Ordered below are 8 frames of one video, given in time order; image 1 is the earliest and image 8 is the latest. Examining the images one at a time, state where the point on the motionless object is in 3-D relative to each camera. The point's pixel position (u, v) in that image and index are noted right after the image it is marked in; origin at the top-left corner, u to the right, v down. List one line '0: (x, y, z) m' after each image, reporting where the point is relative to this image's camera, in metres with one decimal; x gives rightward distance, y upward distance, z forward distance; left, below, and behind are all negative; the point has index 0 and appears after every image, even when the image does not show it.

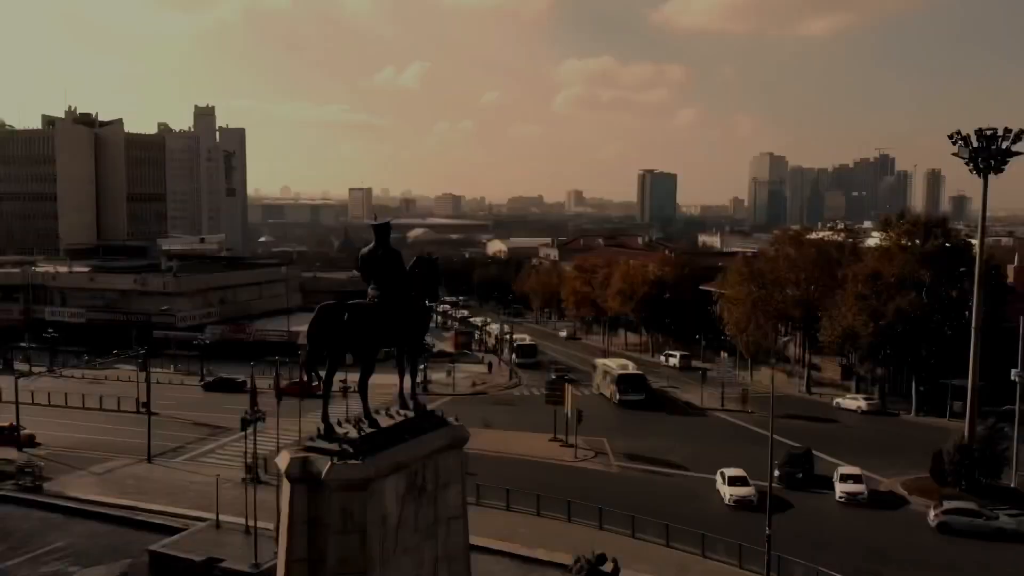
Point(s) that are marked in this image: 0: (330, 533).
0: (-3.4, -4.5, +18.8) m
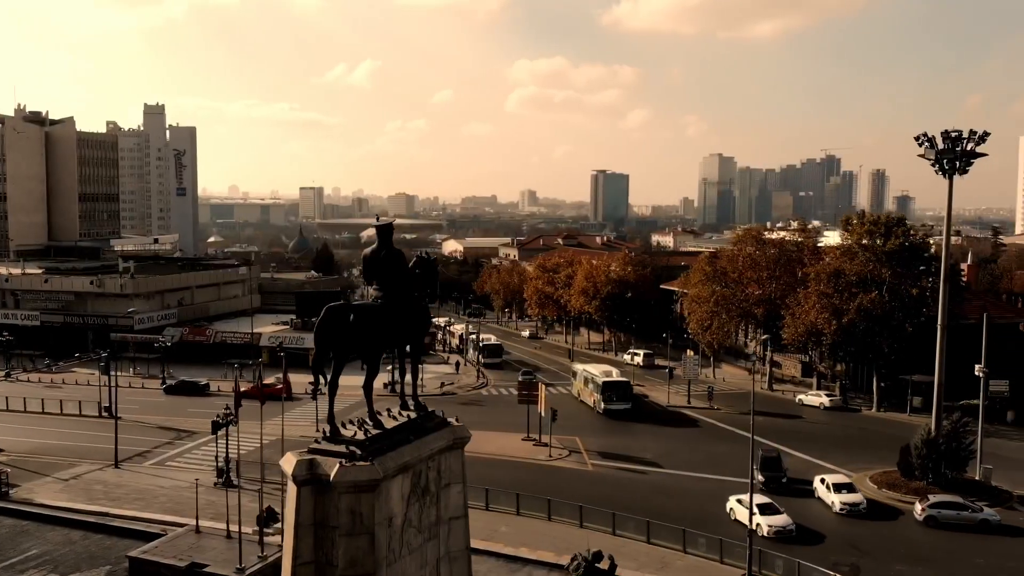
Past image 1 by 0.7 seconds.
0: (-3.2, -4.5, +18.7) m
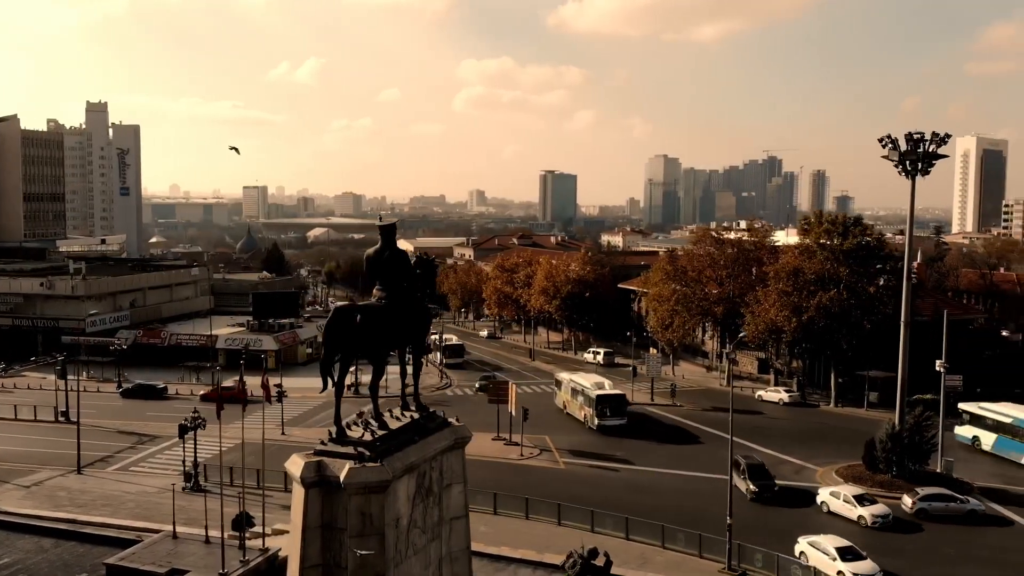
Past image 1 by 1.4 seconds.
0: (-3.0, -4.5, +18.6) m
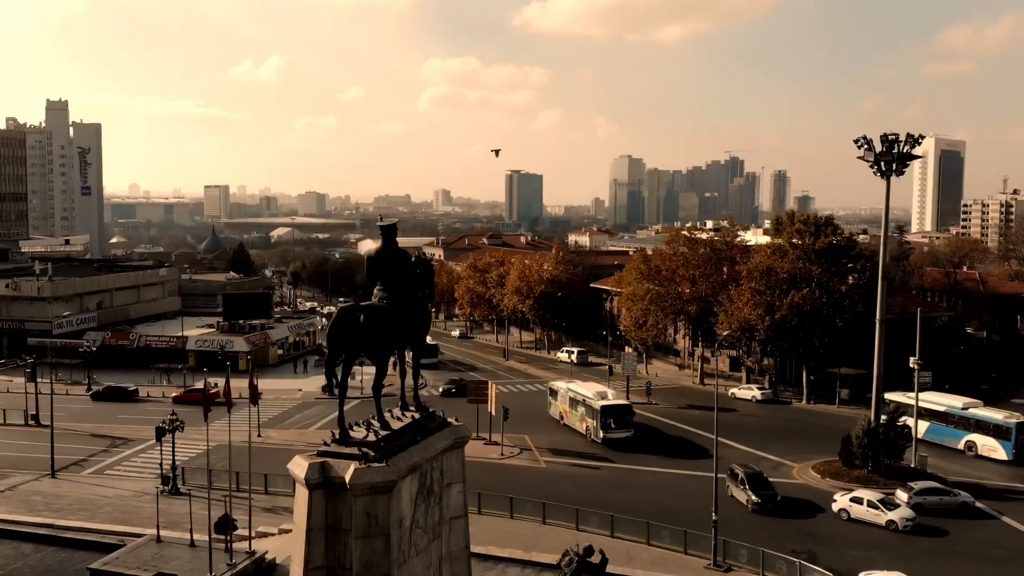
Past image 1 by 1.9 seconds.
0: (-2.9, -4.5, +18.6) m
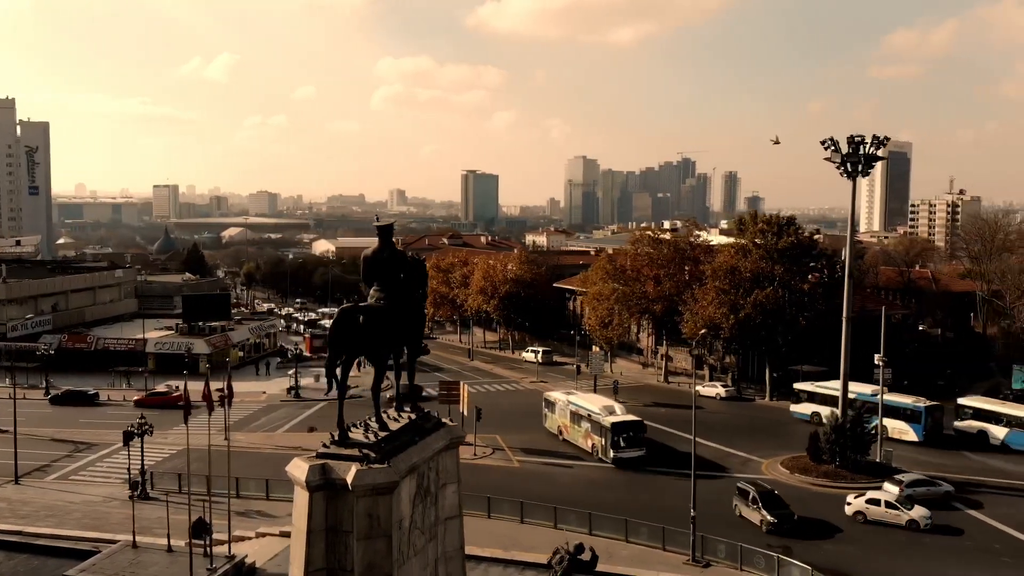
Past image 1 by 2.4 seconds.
0: (-2.9, -4.6, +18.5) m
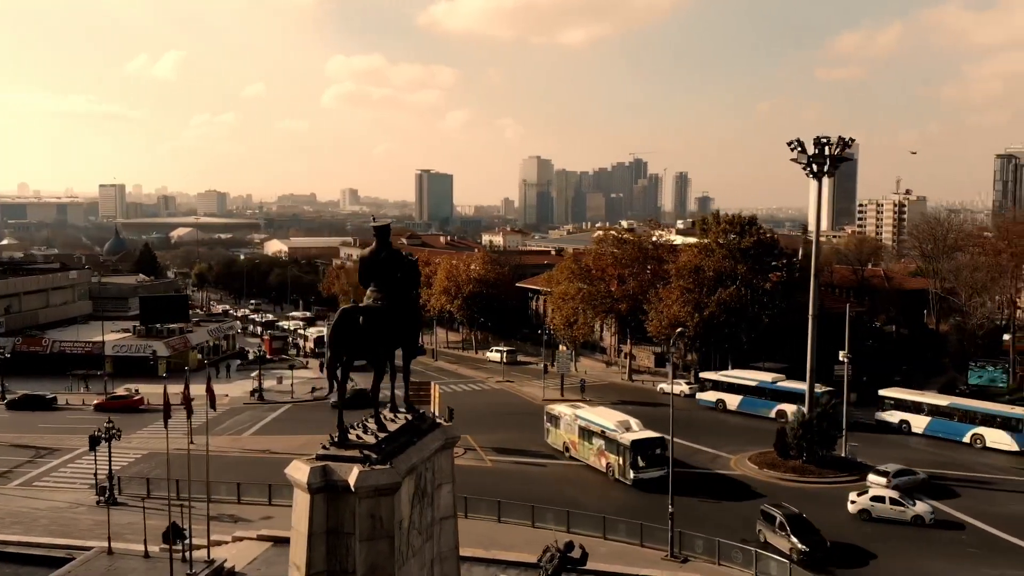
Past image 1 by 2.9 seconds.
0: (-2.8, -4.6, +18.5) m
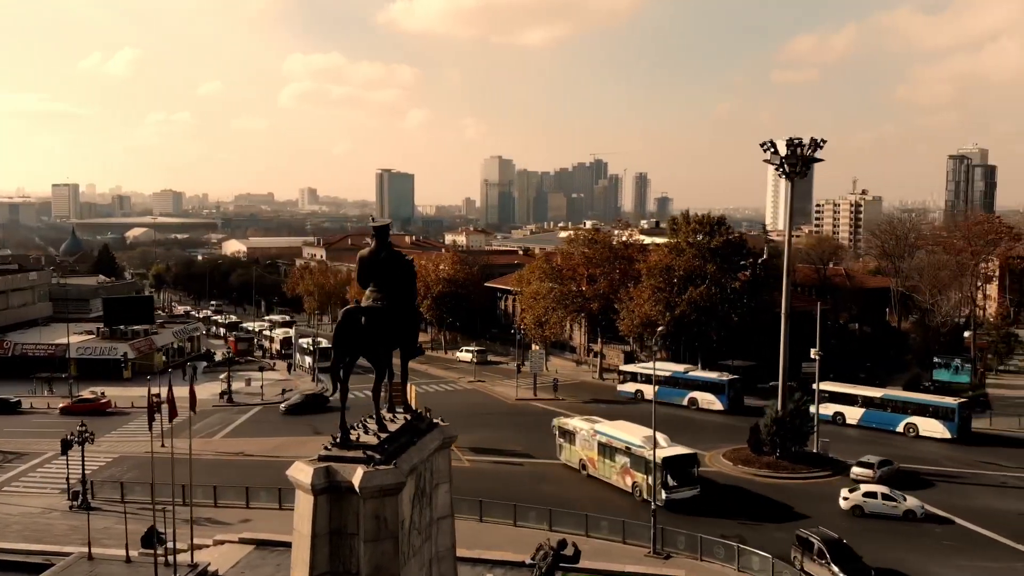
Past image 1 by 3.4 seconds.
0: (-2.7, -4.6, +18.4) m
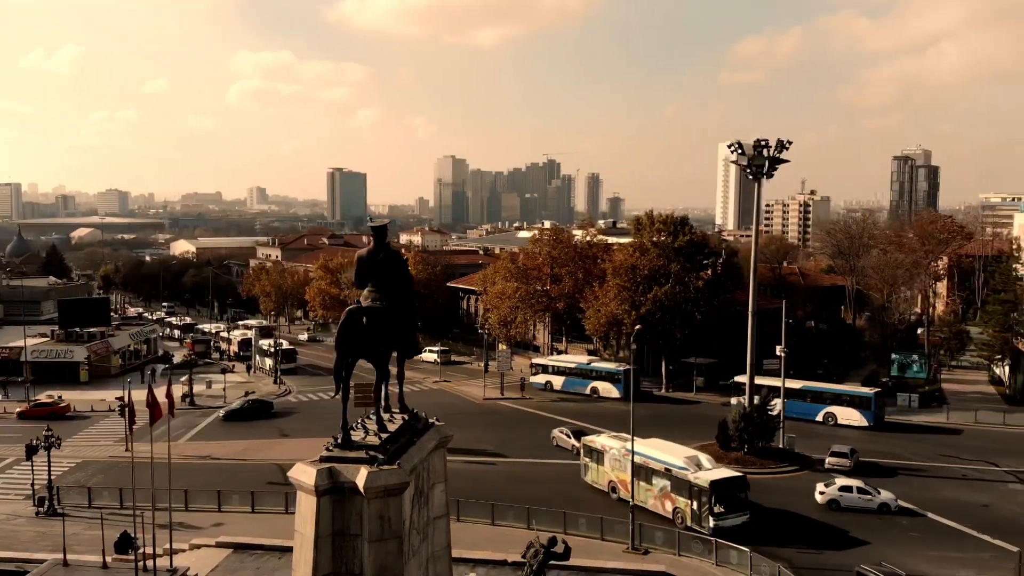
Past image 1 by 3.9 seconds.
0: (-2.6, -4.6, +18.4) m
